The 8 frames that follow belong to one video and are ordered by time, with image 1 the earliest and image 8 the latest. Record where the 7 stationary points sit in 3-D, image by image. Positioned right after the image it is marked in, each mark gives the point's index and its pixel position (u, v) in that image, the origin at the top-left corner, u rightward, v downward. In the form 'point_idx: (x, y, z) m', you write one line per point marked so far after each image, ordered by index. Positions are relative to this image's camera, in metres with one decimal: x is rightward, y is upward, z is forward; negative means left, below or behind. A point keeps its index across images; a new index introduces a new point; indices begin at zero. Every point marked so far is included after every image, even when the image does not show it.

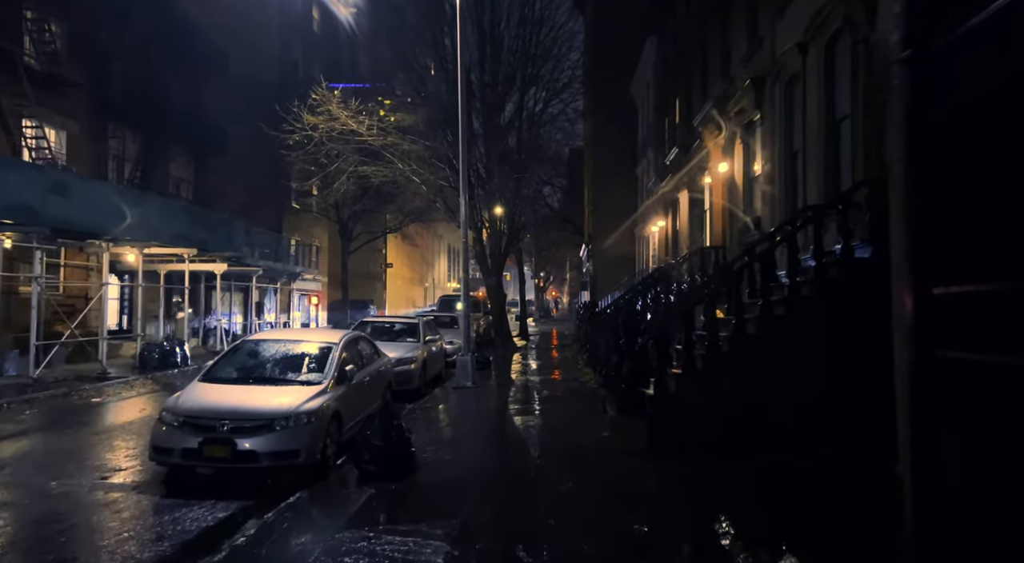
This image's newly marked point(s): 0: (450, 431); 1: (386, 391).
0: (-0.8, -1.9, +11.7) m
1: (-1.7, -1.5, +12.3) m
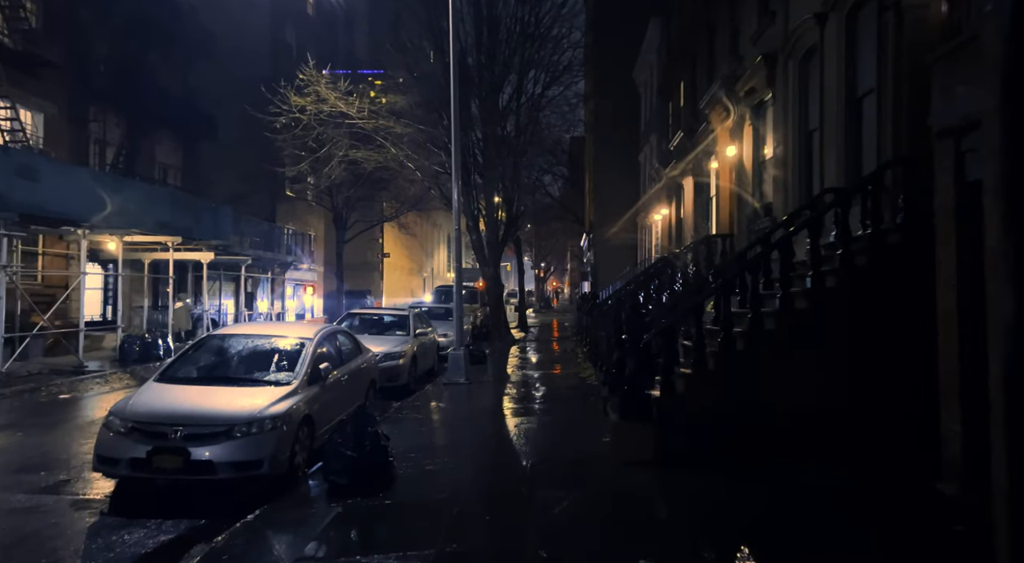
0: (-0.9, -1.8, +10.8) m
1: (-1.8, -1.3, +11.4) m
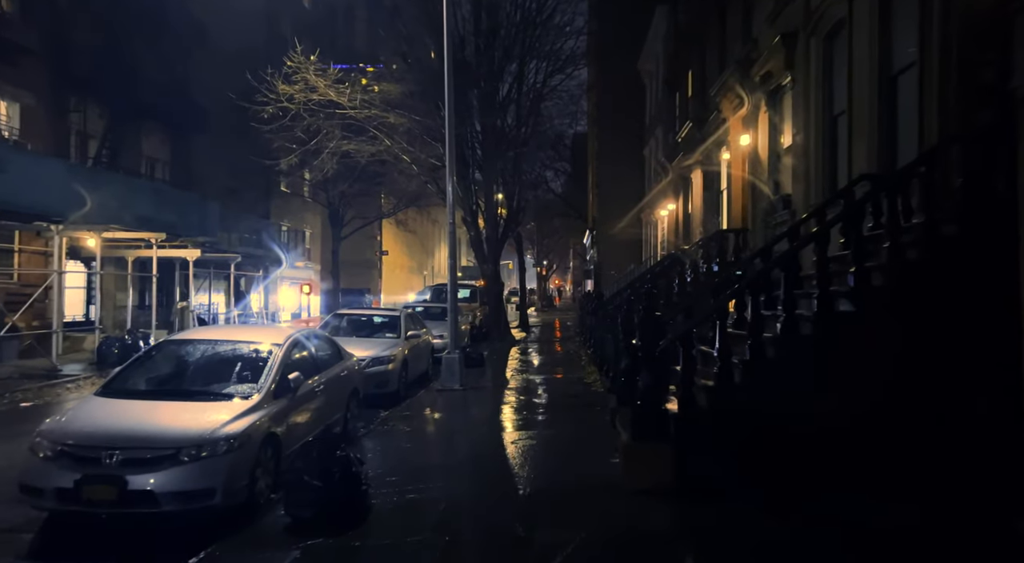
0: (-0.9, -1.8, +9.7) m
1: (-1.8, -1.3, +10.3) m
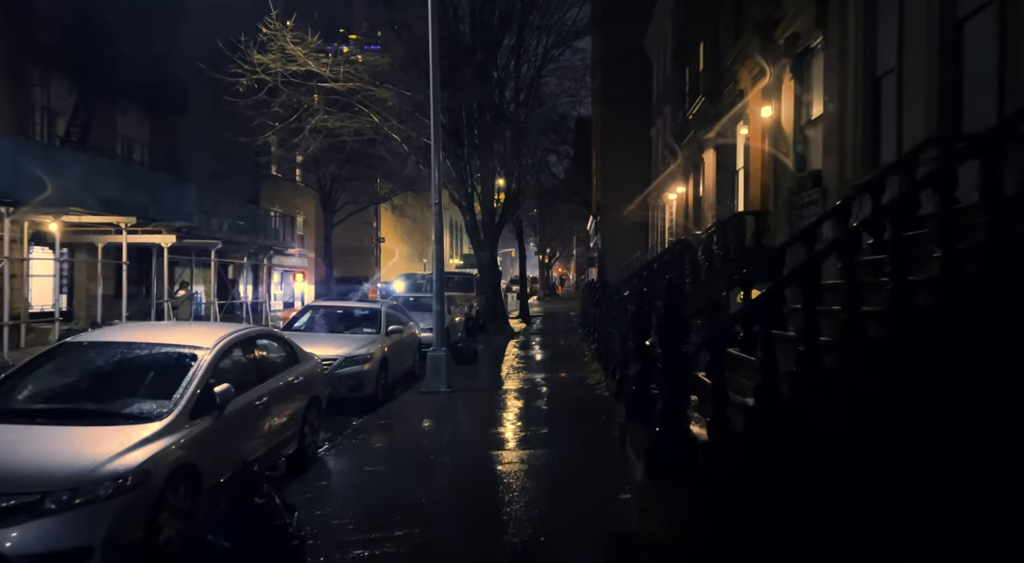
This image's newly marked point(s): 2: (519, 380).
0: (-1.0, -1.7, +8.1) m
1: (-1.9, -1.2, +8.6) m
2: (+0.2, -1.5, +14.0) m
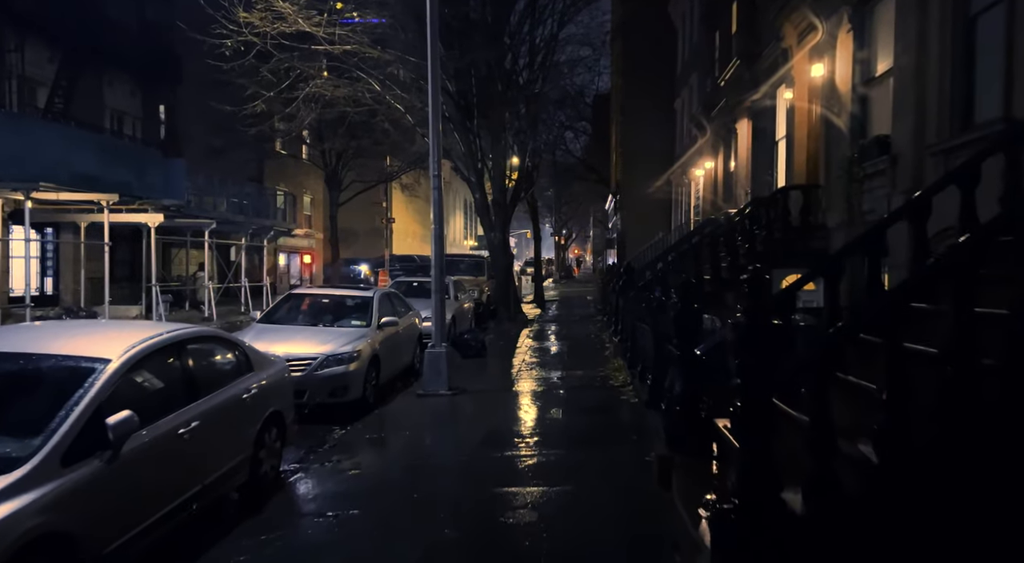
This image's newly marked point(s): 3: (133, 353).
0: (-1.0, -1.6, +6.3) m
1: (-1.8, -1.1, +6.9) m
2: (+0.3, -1.3, +12.2) m
3: (-2.2, -0.4, +5.2) m
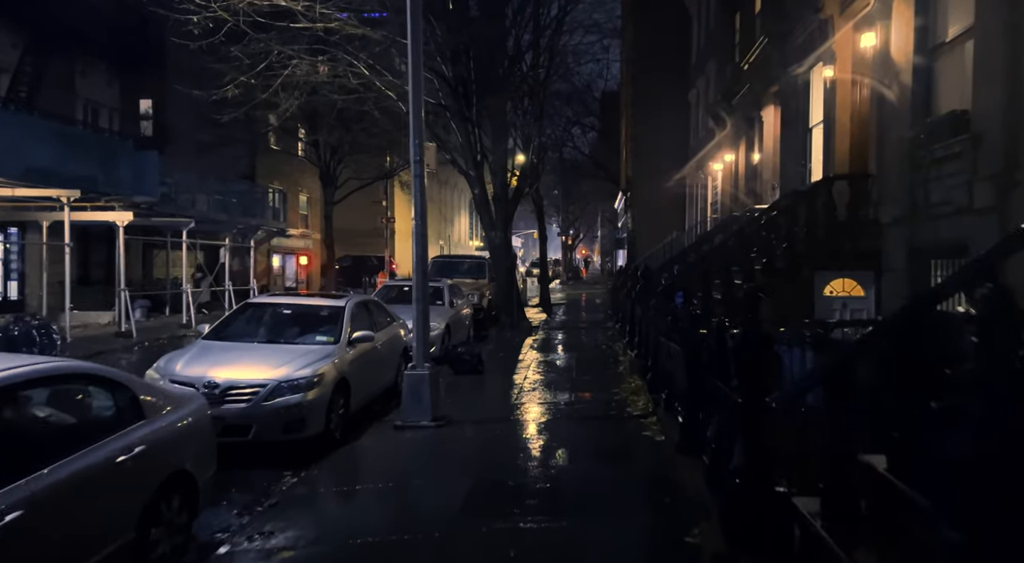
0: (-1.0, -1.7, +4.4) m
1: (-1.9, -1.2, +5.0) m
2: (+0.3, -1.4, +10.3) m
3: (-2.2, -0.5, +3.4) m
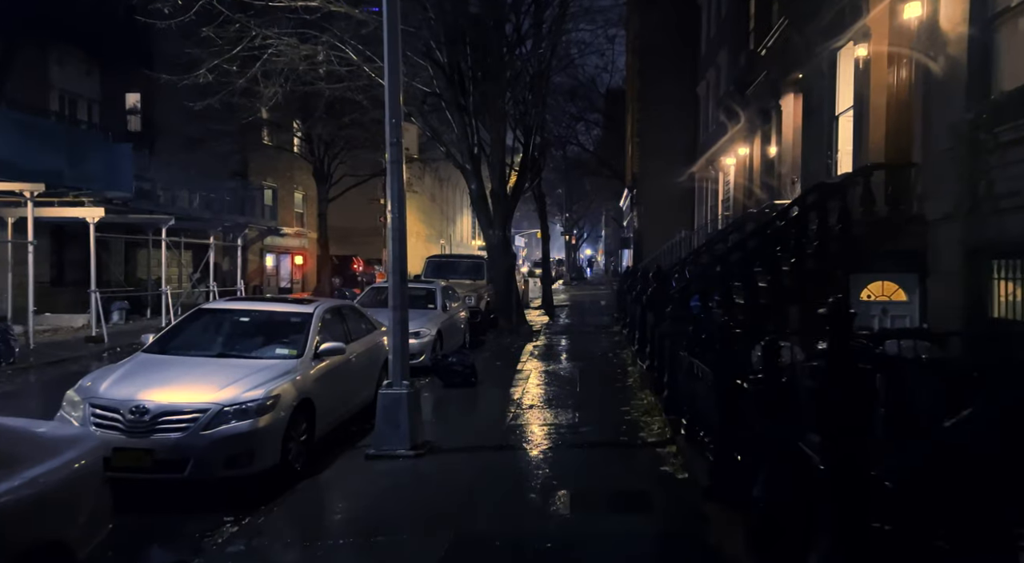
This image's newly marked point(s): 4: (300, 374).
0: (-1.1, -1.7, +3.1) m
1: (-2.0, -1.2, +3.7) m
2: (+0.2, -1.4, +8.9) m
3: (-2.3, -0.5, +2.0) m
4: (-1.7, -0.8, +7.6) m
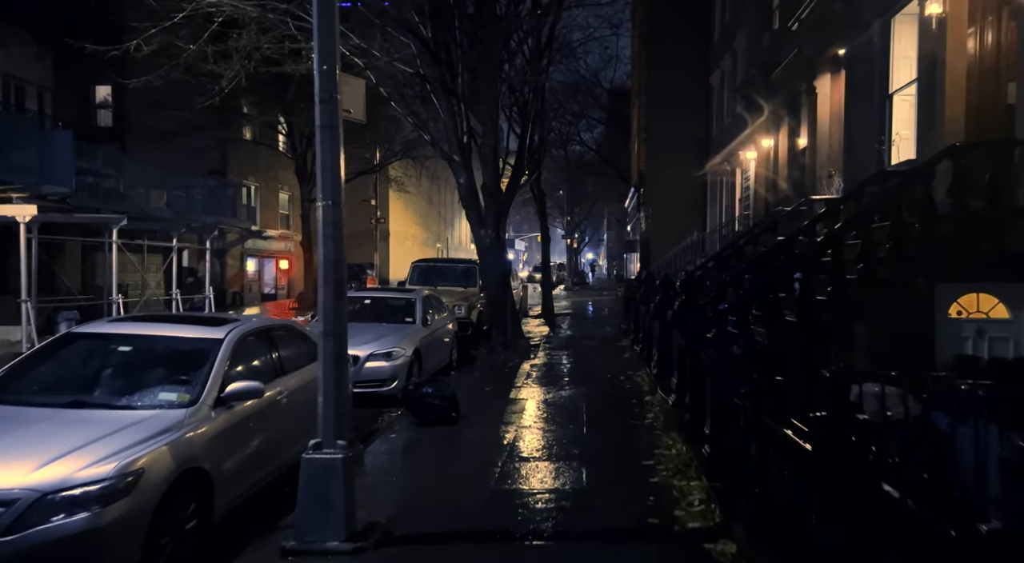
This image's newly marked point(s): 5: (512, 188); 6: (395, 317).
0: (-1.2, -1.8, +0.7) m
1: (-2.1, -1.3, +1.3) m
2: (+0.1, -1.5, +6.6) m
3: (-2.4, -0.6, -0.3) m
4: (-1.8, -0.8, +5.3) m
5: (+0.1, +1.9, +18.1) m
6: (-1.6, -0.5, +12.5) m
